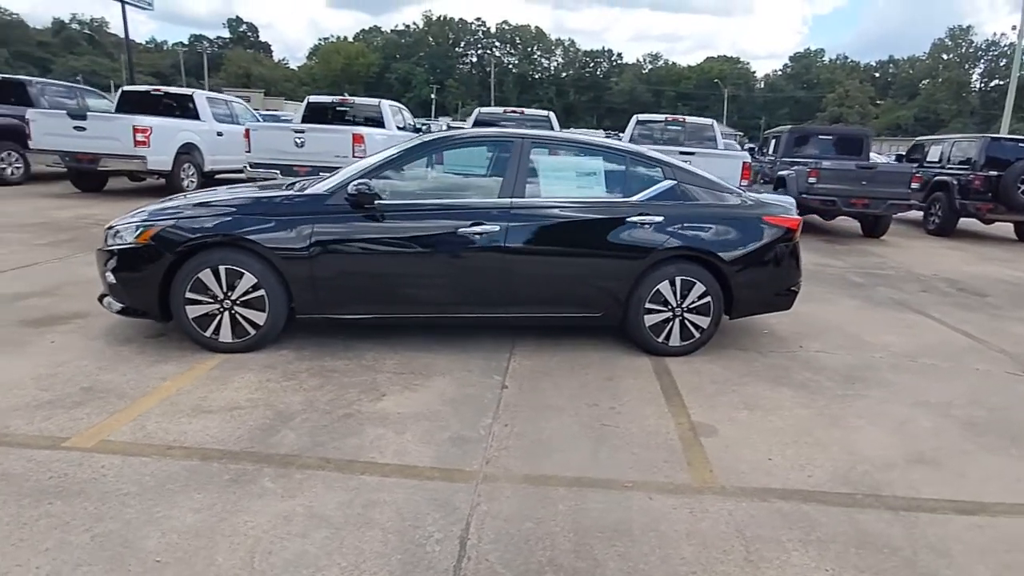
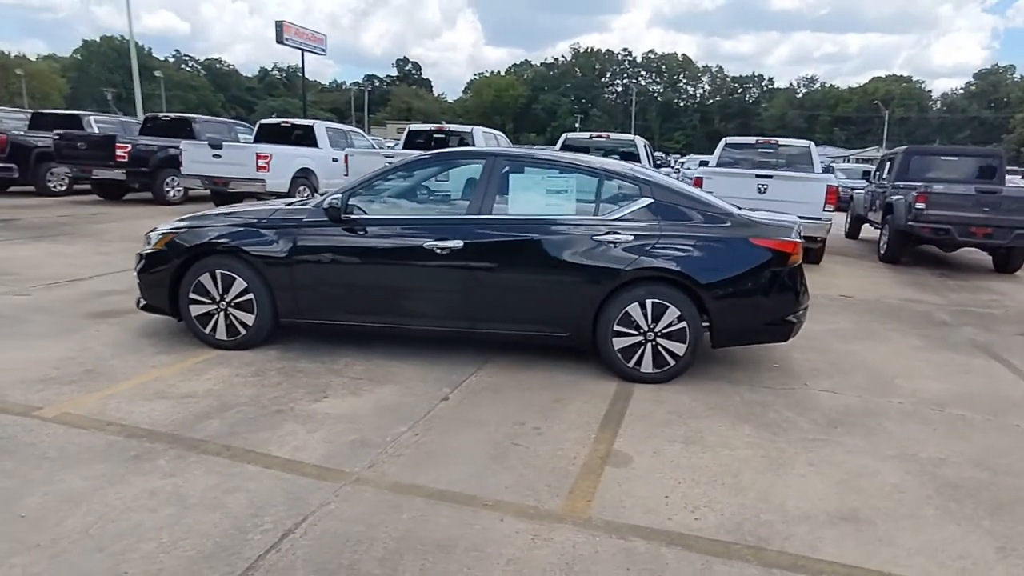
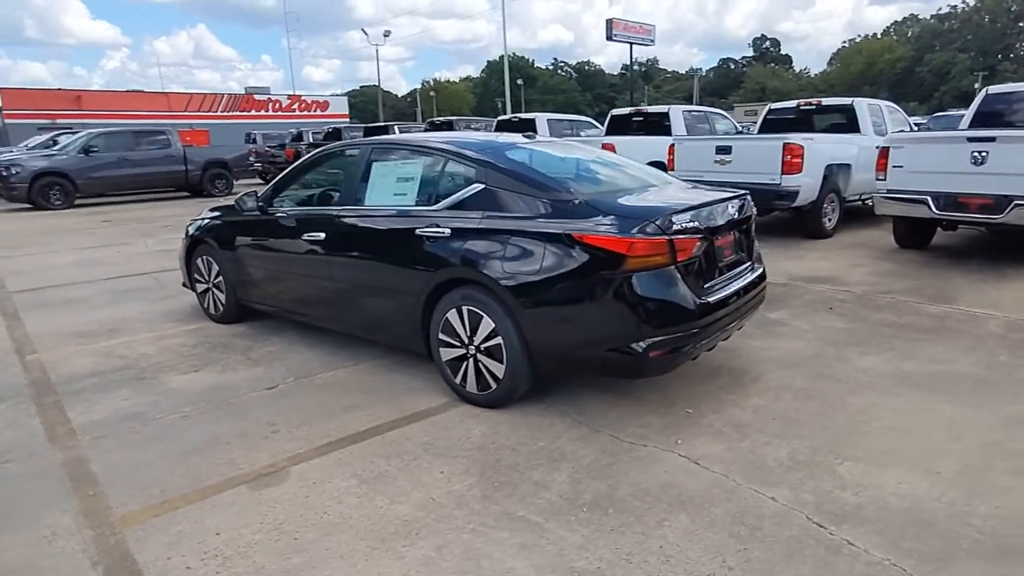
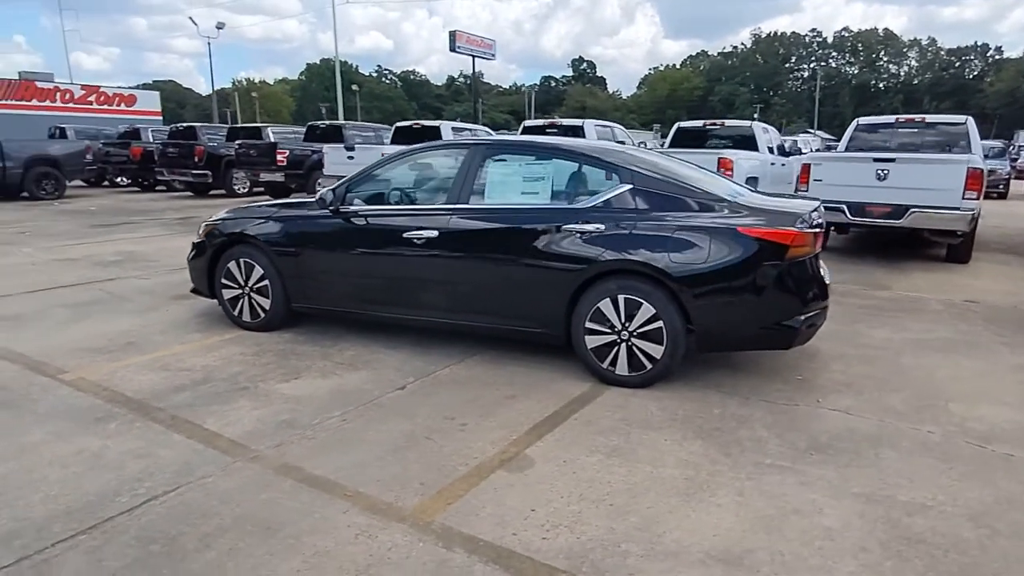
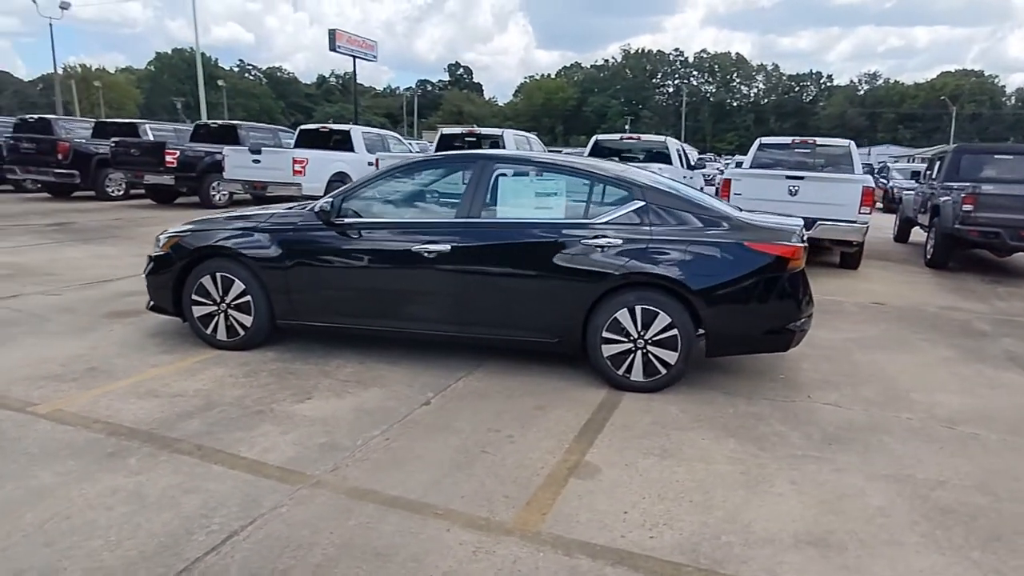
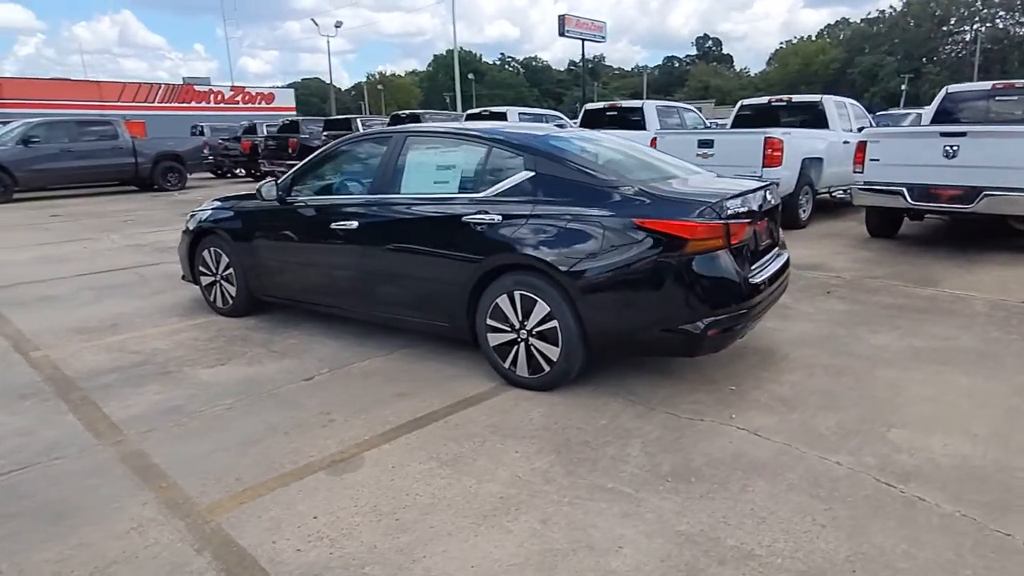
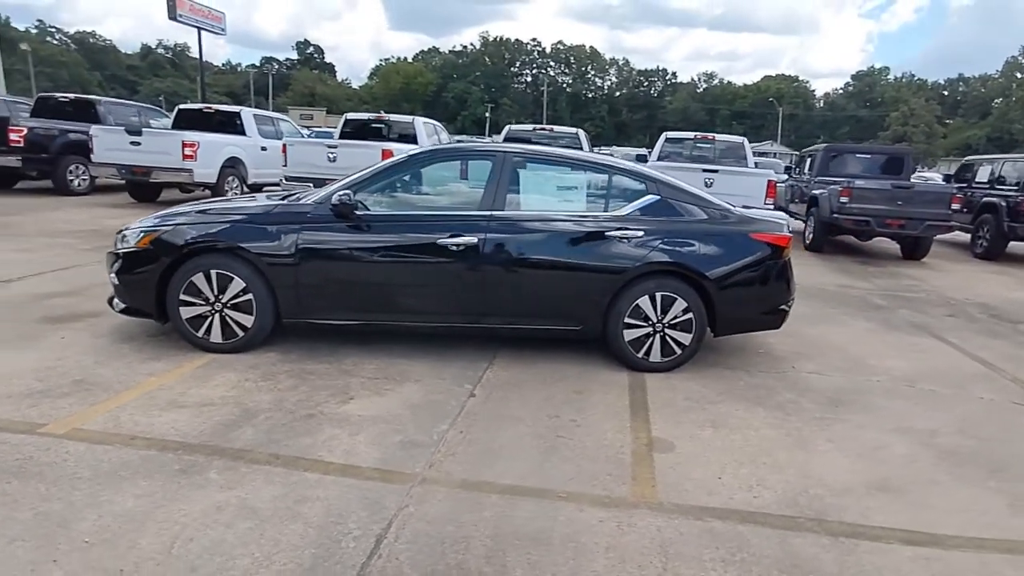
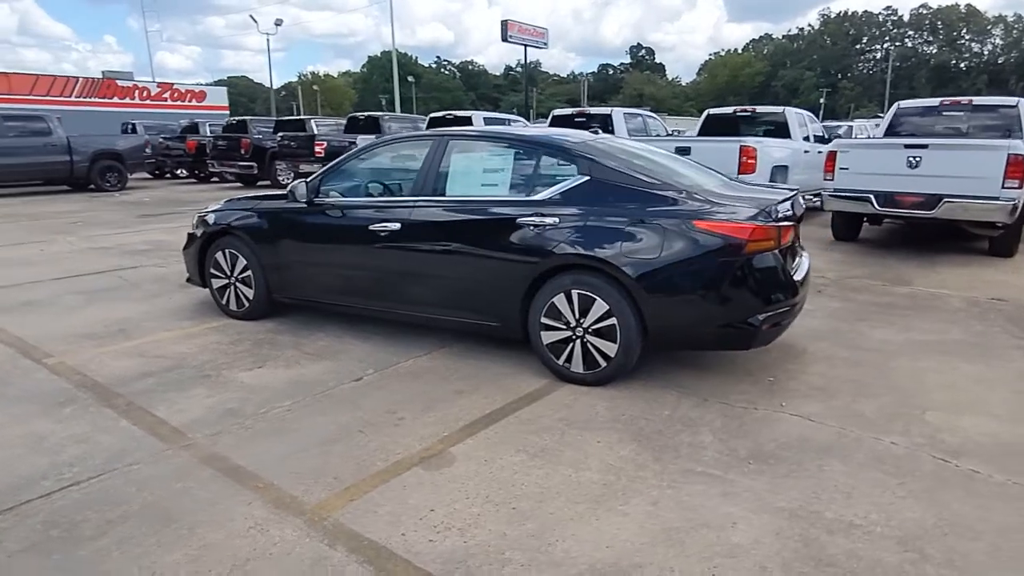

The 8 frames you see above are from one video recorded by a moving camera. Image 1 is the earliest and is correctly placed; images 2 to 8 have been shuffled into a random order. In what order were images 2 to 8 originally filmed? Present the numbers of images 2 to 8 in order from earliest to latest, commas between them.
7, 2, 5, 4, 8, 6, 3
